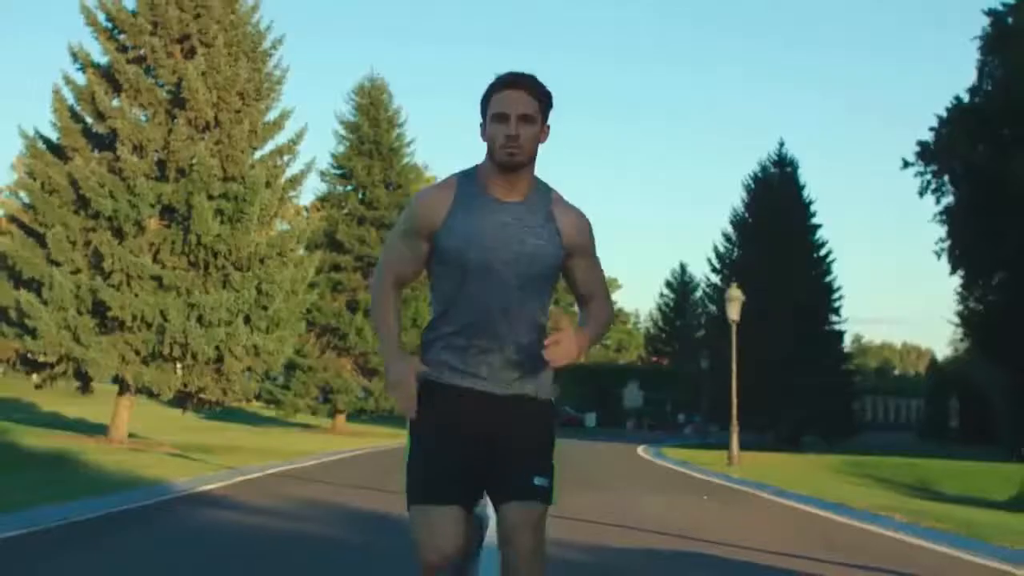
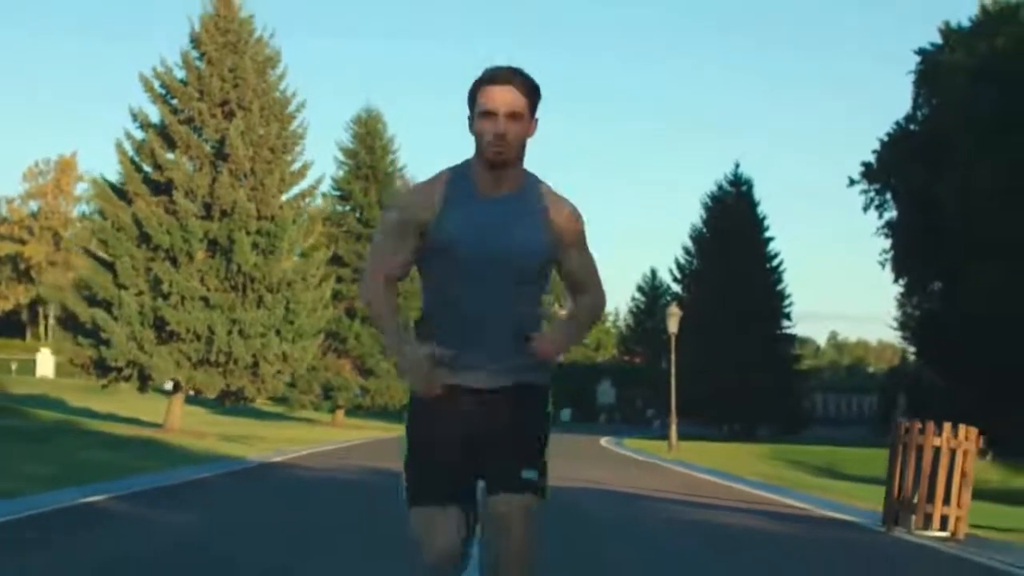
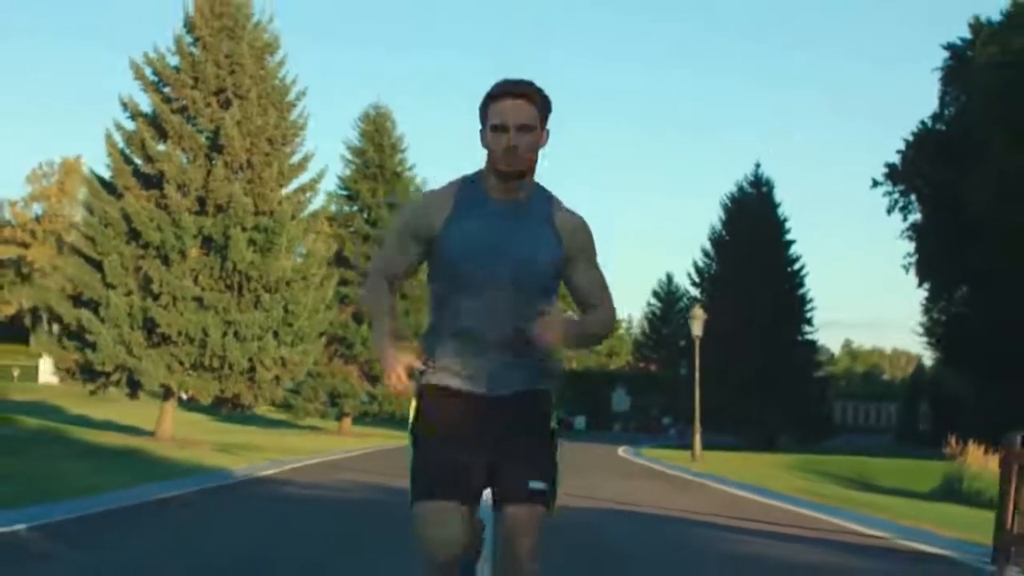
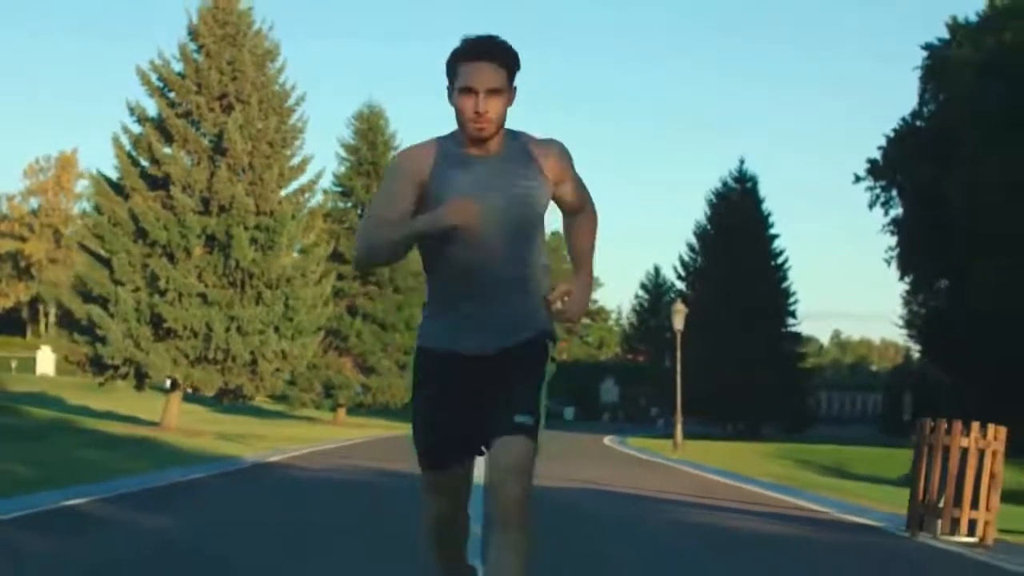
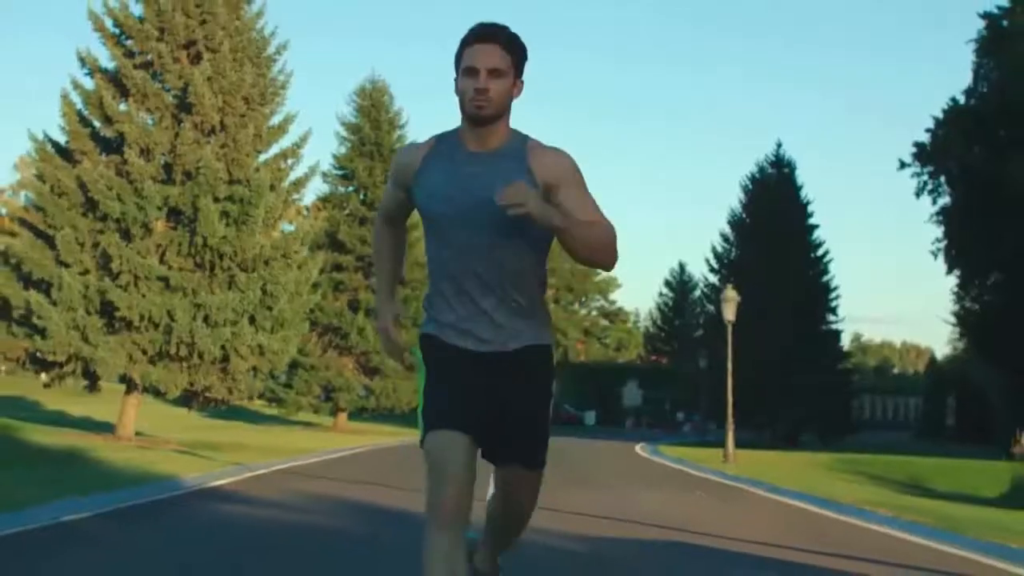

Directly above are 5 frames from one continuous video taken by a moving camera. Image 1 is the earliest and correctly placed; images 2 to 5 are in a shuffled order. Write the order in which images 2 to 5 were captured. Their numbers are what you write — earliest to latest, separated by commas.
5, 3, 4, 2
